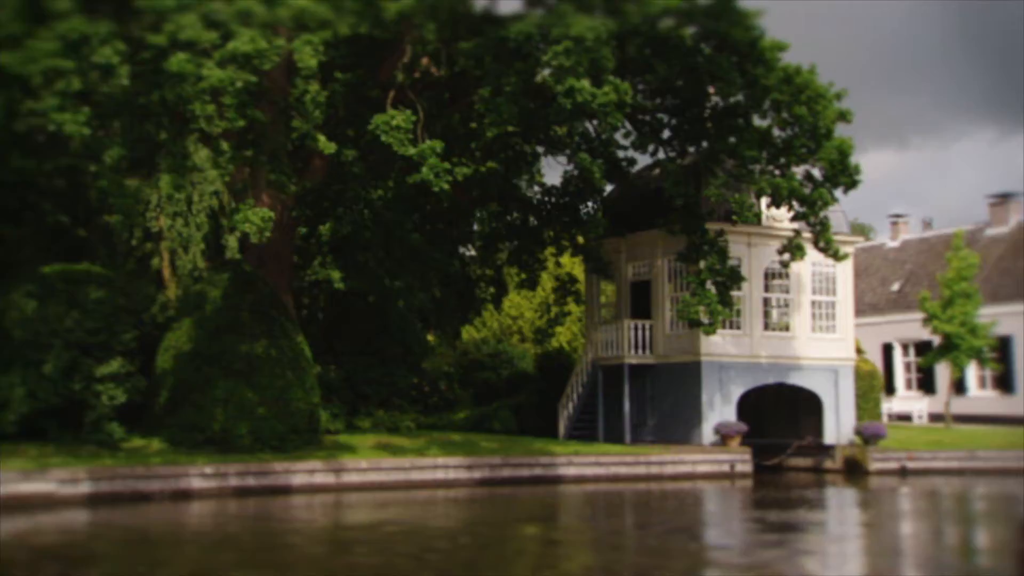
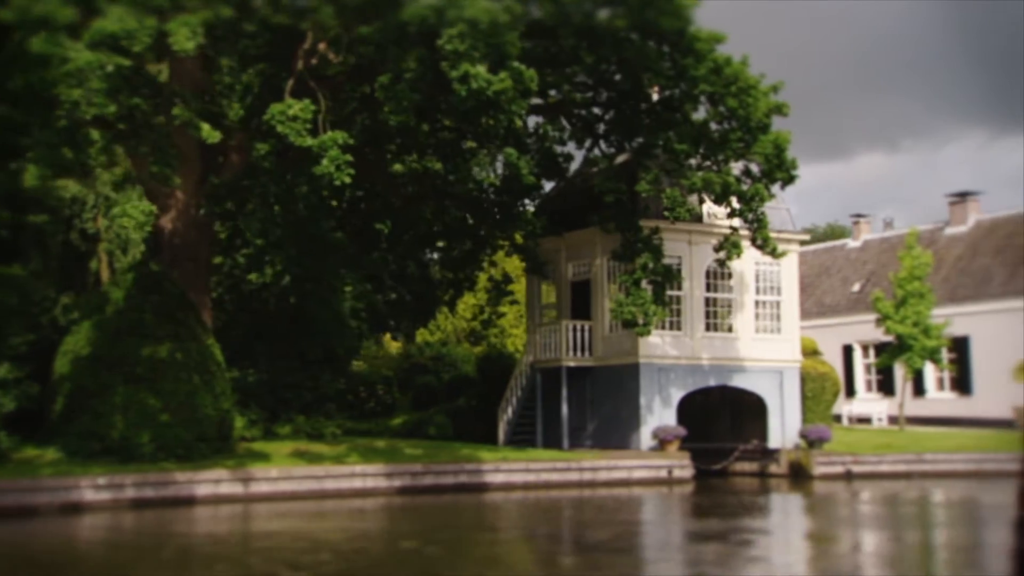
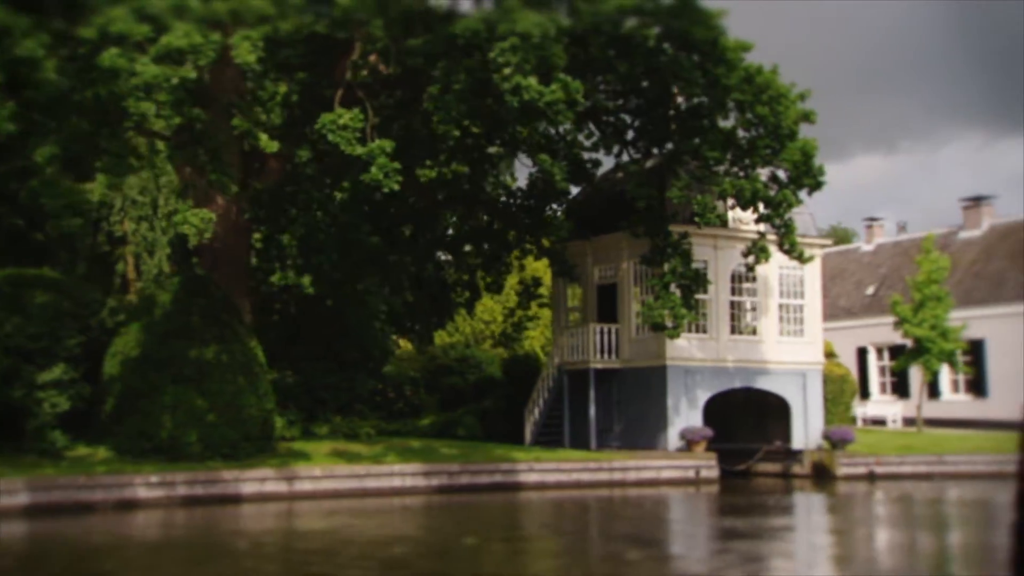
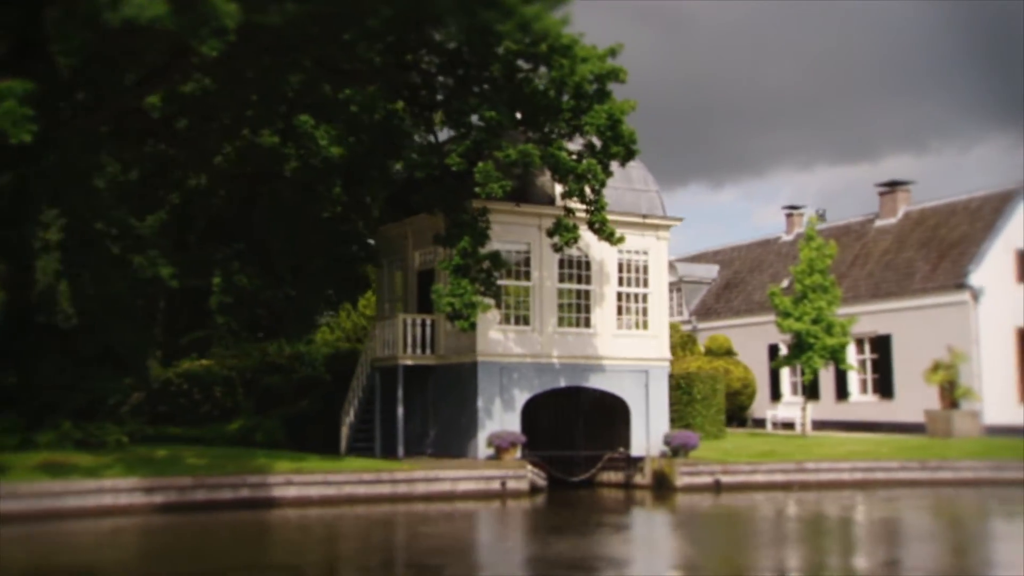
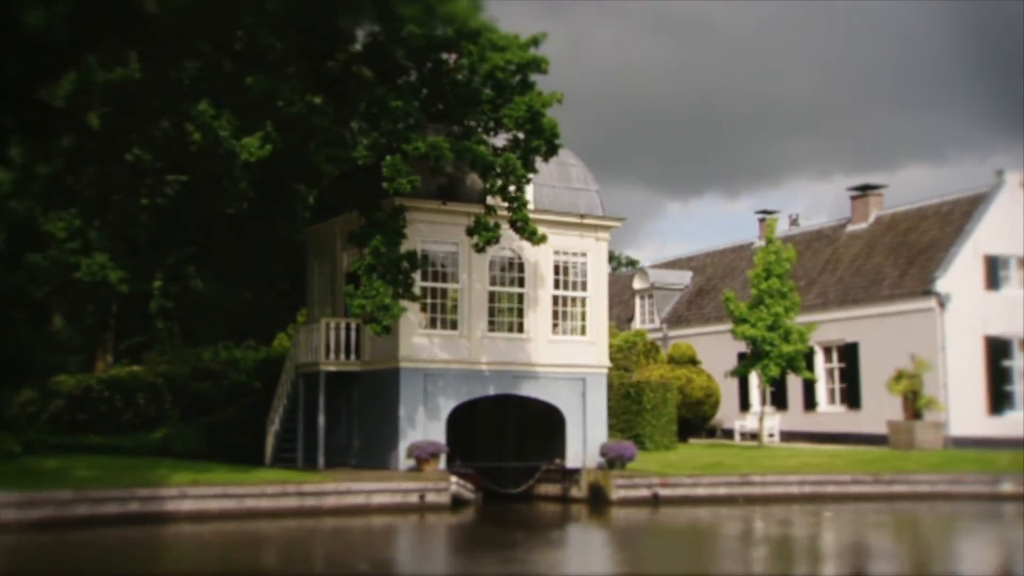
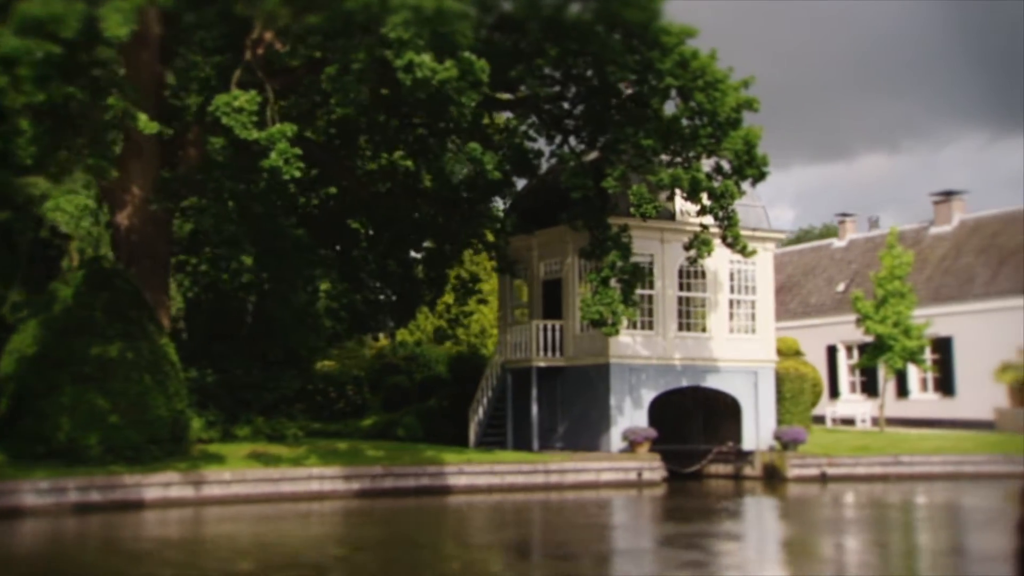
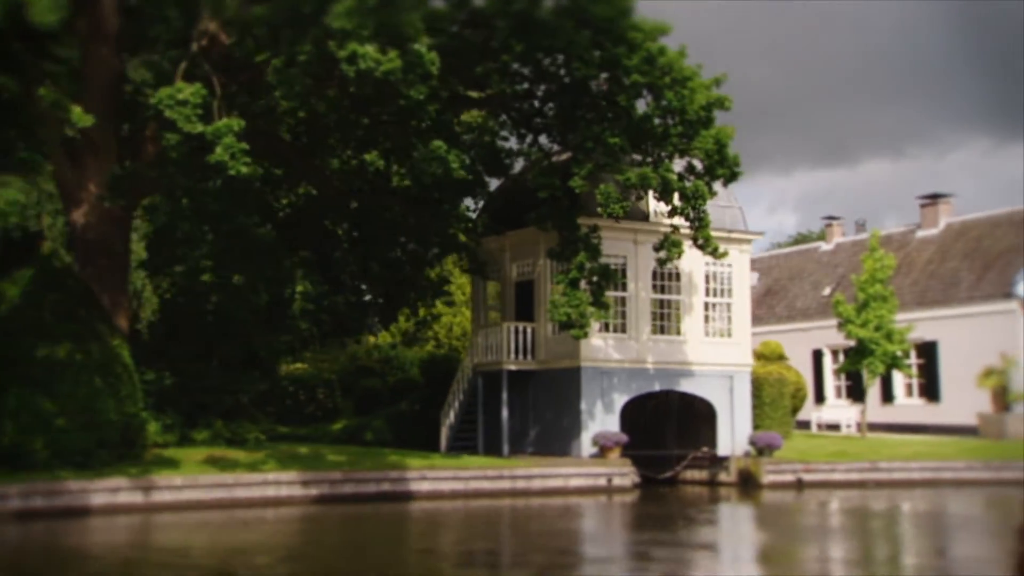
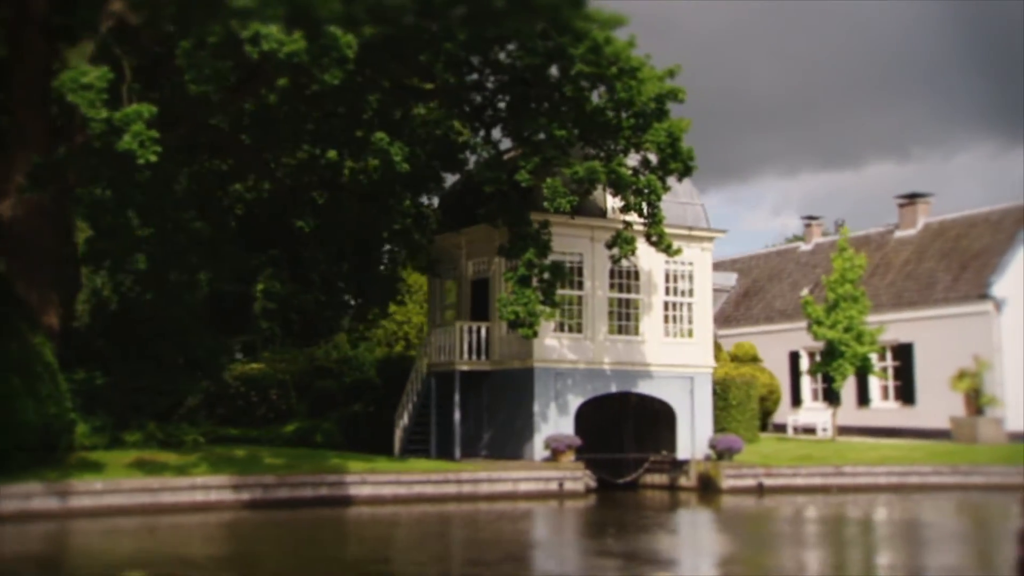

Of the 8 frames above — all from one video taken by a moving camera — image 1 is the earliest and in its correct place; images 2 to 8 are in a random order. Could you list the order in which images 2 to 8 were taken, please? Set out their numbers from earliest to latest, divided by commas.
3, 2, 6, 7, 8, 4, 5
